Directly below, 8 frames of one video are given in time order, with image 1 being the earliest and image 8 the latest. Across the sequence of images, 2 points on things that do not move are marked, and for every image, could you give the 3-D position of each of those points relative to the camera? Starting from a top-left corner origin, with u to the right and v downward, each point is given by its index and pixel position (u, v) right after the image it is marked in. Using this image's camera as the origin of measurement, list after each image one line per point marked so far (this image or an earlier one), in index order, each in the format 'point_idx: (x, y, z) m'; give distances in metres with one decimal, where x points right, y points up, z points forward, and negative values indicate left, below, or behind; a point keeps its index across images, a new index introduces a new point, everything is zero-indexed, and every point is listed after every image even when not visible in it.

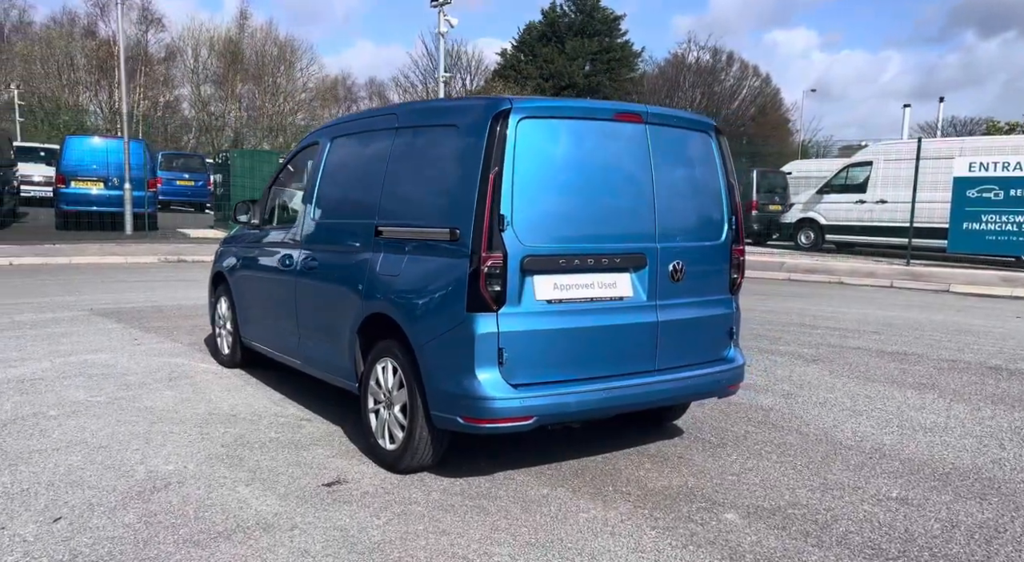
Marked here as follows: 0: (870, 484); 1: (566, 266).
0: (+2.0, -1.1, +4.3) m
1: (+0.3, +0.1, +3.9) m
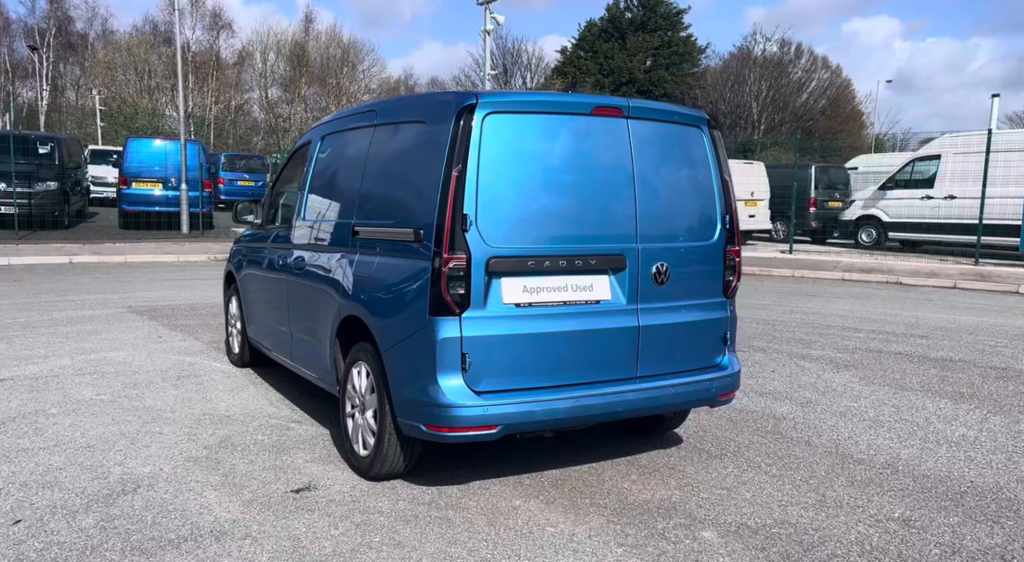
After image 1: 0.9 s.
0: (+1.8, -1.1, +4.0) m
1: (+0.1, +0.1, +3.7) m
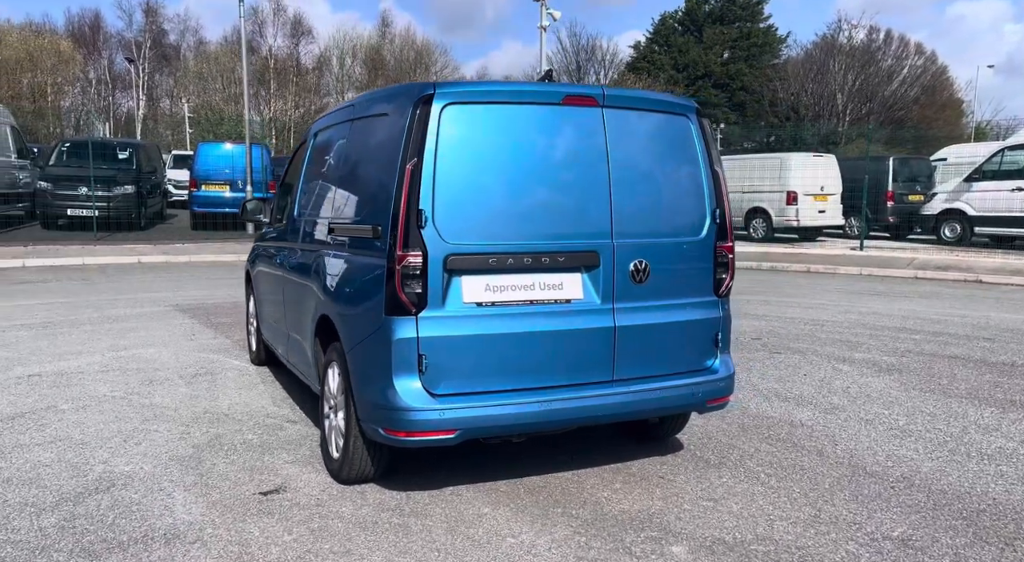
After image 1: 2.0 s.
0: (+1.7, -1.1, +3.6) m
1: (-0.1, +0.1, +3.5) m
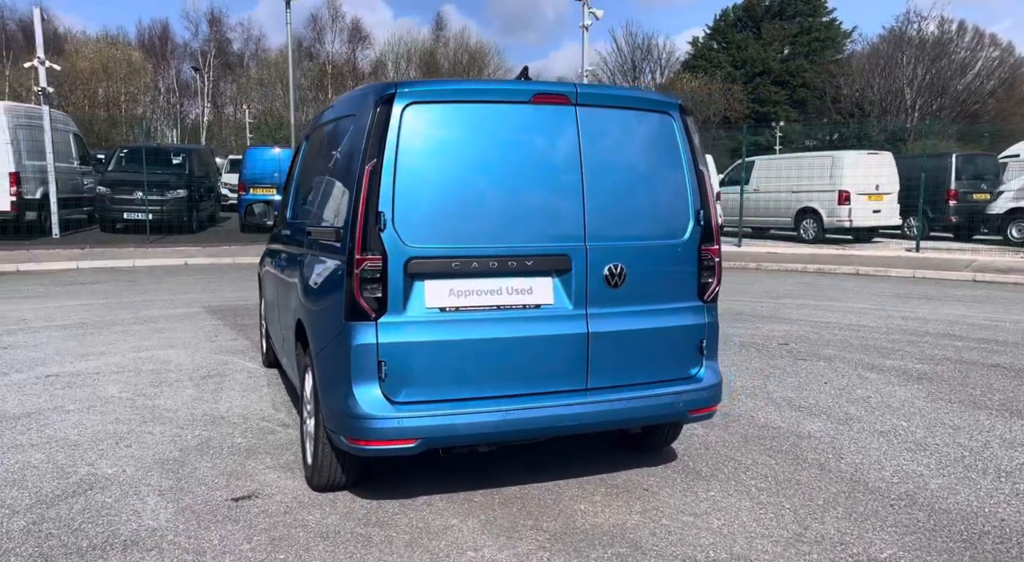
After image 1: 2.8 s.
0: (+1.5, -1.1, +3.4) m
1: (-0.2, 0.0, +3.4) m
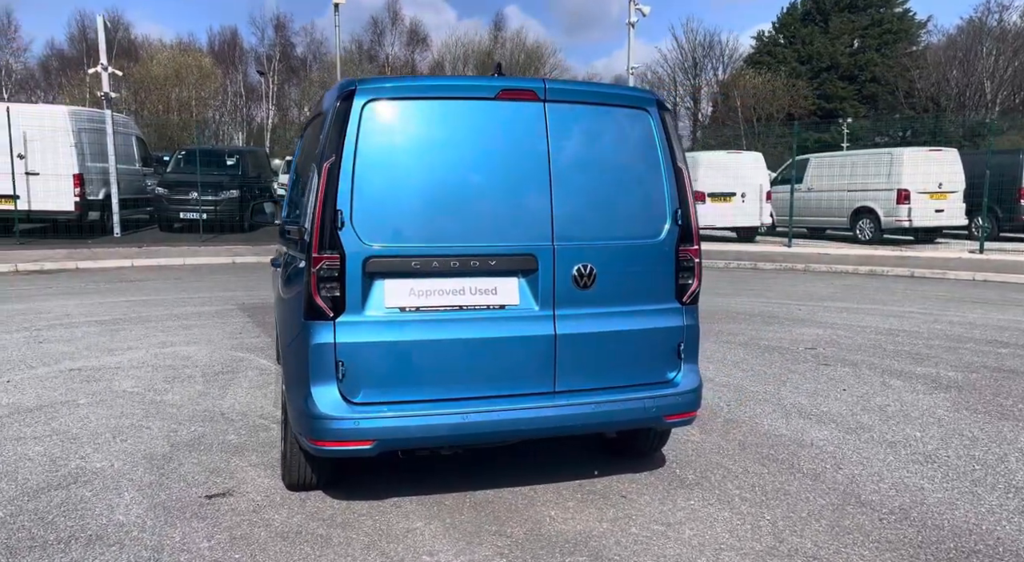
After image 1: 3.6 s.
0: (+1.3, -1.2, +3.2) m
1: (-0.4, 0.0, +3.4) m
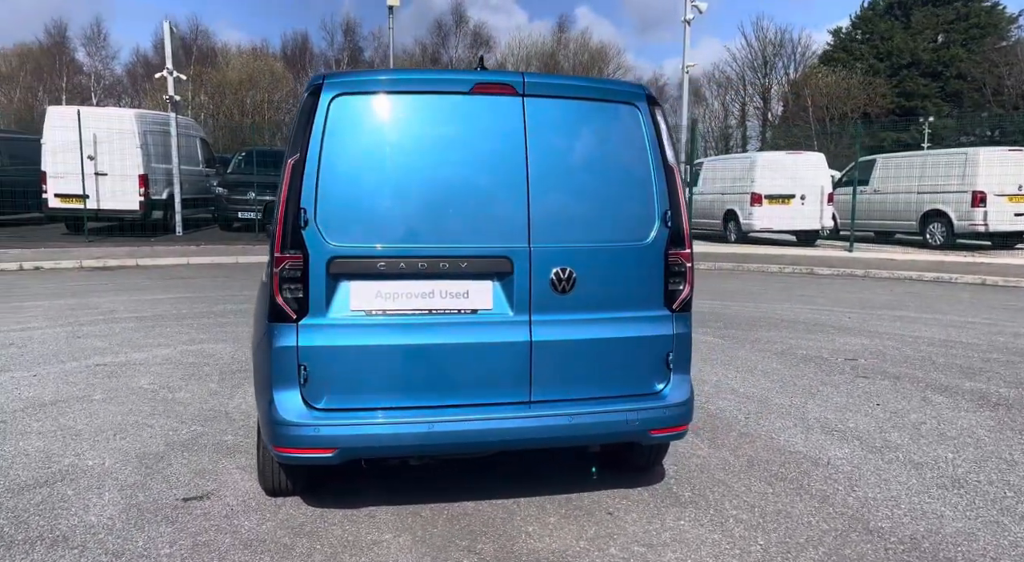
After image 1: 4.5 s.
0: (+1.2, -1.2, +2.9) m
1: (-0.5, 0.0, +3.2) m
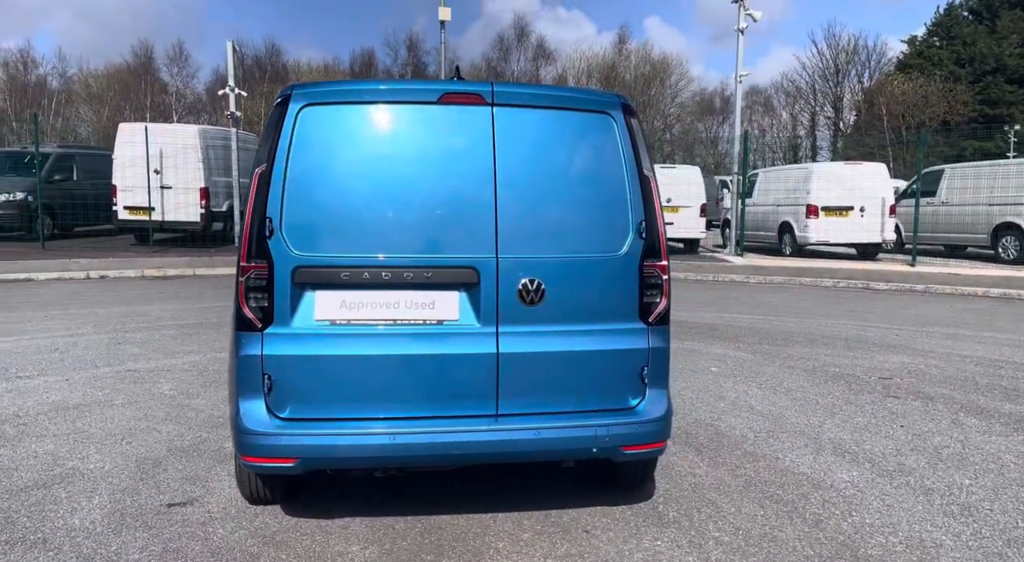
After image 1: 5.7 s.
0: (+1.0, -1.2, +2.8) m
1: (-0.7, 0.0, +3.2) m
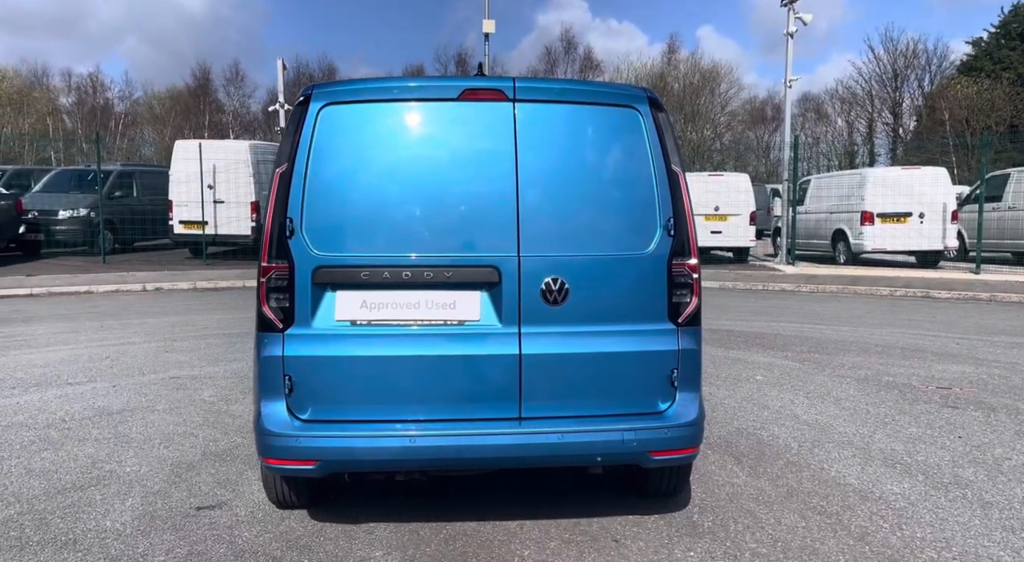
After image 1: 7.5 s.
0: (+1.1, -1.2, +2.6) m
1: (-0.6, 0.0, +3.2) m
